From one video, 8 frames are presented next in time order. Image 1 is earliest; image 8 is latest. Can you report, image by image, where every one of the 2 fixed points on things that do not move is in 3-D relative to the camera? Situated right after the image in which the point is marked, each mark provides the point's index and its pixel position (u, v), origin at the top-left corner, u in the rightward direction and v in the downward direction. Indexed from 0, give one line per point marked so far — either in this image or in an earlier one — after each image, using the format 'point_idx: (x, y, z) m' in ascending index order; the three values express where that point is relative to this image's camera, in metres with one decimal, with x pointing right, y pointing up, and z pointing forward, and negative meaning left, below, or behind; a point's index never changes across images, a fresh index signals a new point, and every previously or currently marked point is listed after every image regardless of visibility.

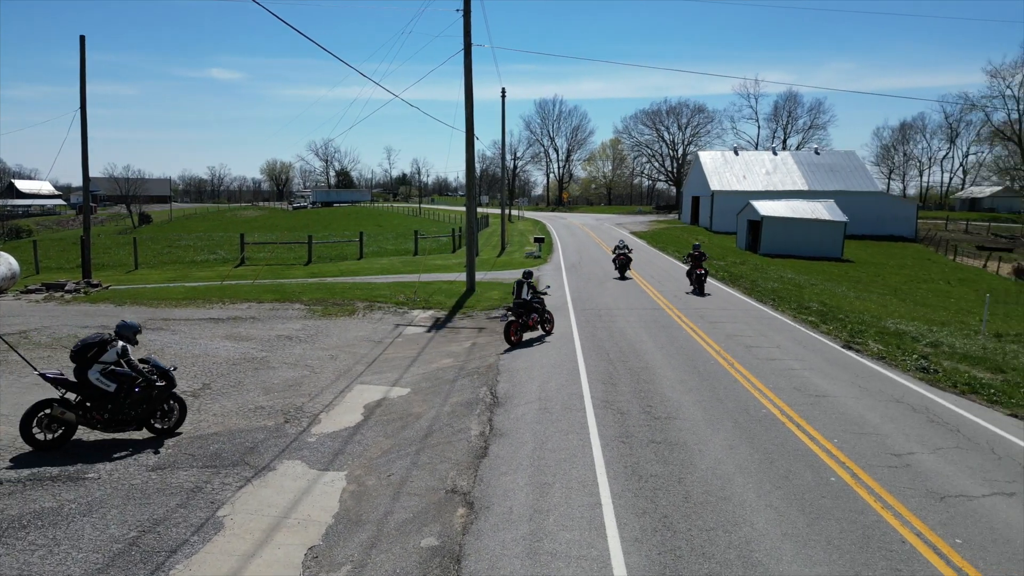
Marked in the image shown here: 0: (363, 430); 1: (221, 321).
0: (-1.9, -1.9, +9.5) m
1: (-6.5, -0.7, +16.1) m
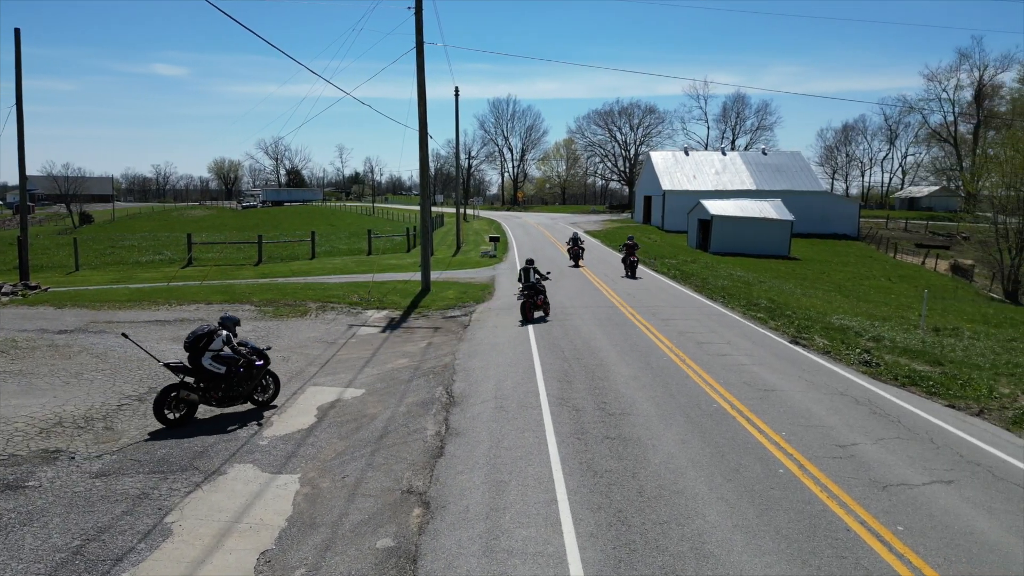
0: (-2.5, -1.9, +9.3) m
1: (-7.4, -0.8, +15.7) m
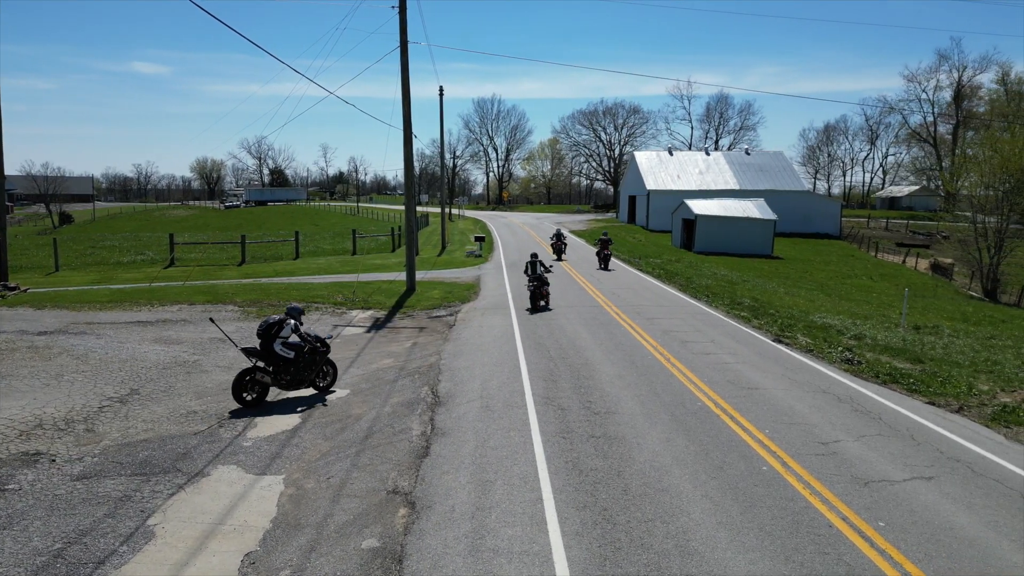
0: (-2.7, -1.9, +9.3) m
1: (-7.8, -0.8, +15.6) m
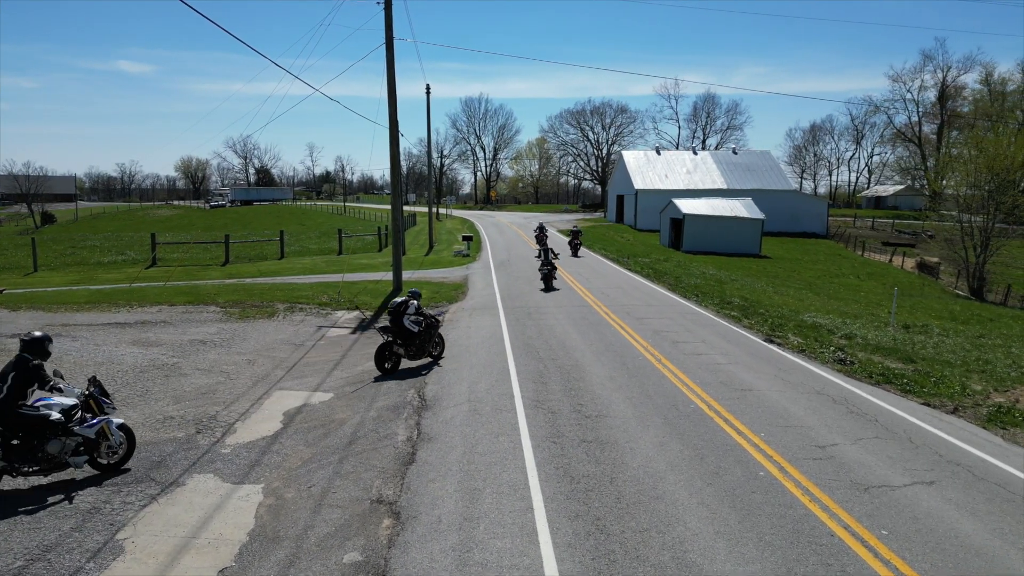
0: (-2.8, -1.9, +9.0) m
1: (-8.0, -0.8, +15.1) m
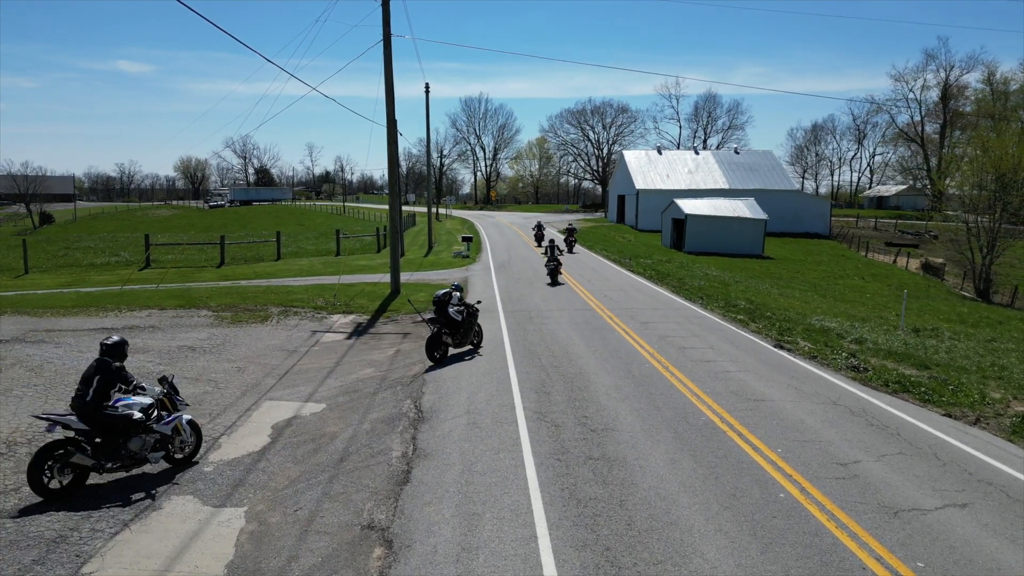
0: (-2.8, -1.9, +8.4) m
1: (-8.0, -0.9, +14.6) m
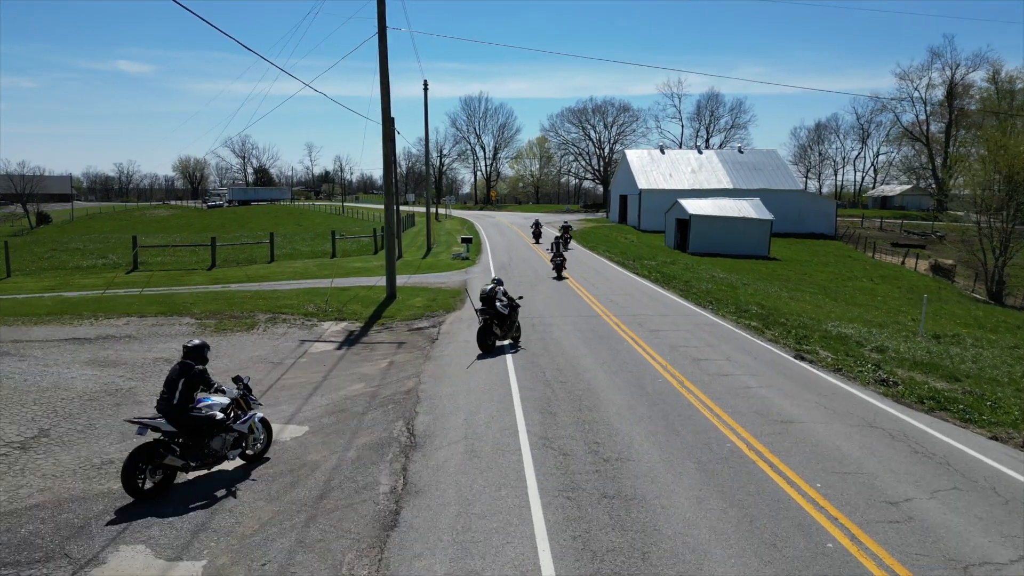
0: (-2.8, -2.1, +7.5) m
1: (-7.9, -1.0, +13.6) m
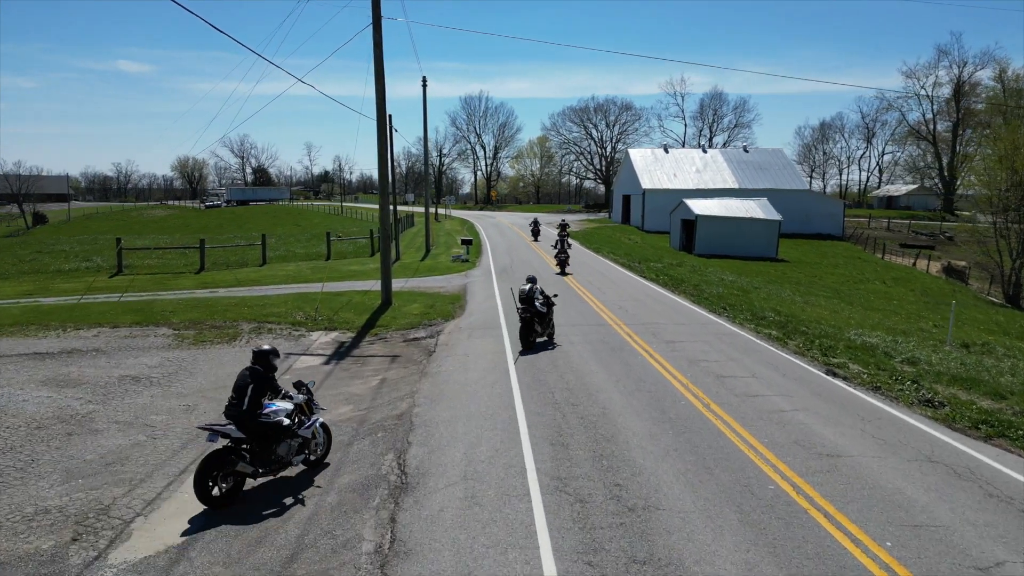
0: (-2.7, -2.2, +6.2) m
1: (-7.9, -1.2, +12.4) m
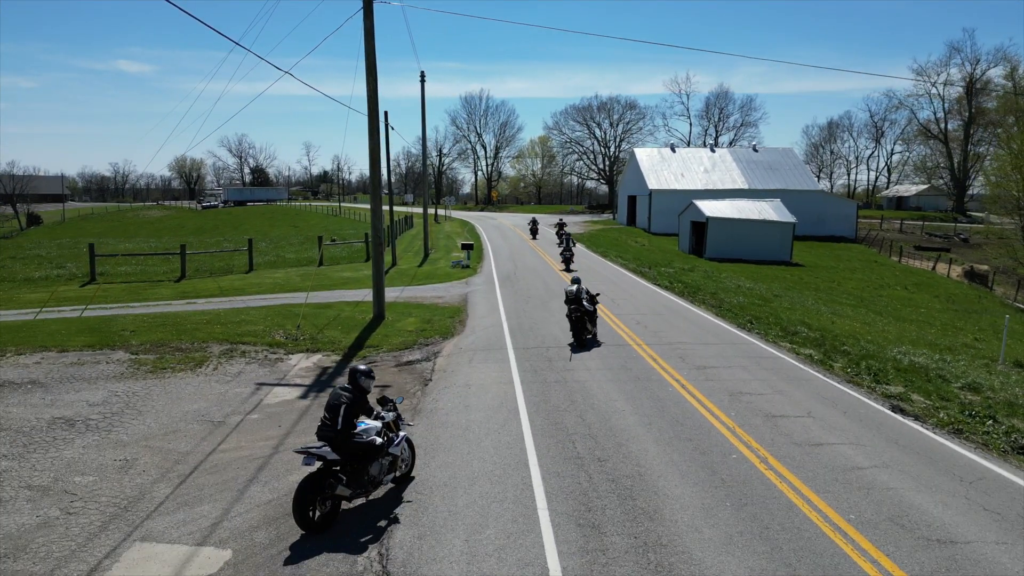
0: (-2.6, -2.6, +4.3) m
1: (-7.7, -1.5, +10.4) m
